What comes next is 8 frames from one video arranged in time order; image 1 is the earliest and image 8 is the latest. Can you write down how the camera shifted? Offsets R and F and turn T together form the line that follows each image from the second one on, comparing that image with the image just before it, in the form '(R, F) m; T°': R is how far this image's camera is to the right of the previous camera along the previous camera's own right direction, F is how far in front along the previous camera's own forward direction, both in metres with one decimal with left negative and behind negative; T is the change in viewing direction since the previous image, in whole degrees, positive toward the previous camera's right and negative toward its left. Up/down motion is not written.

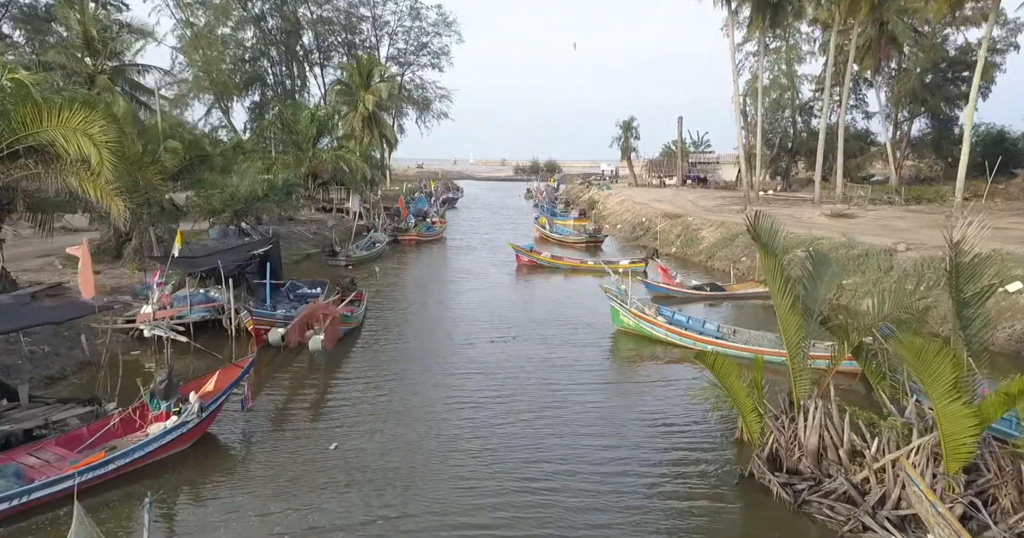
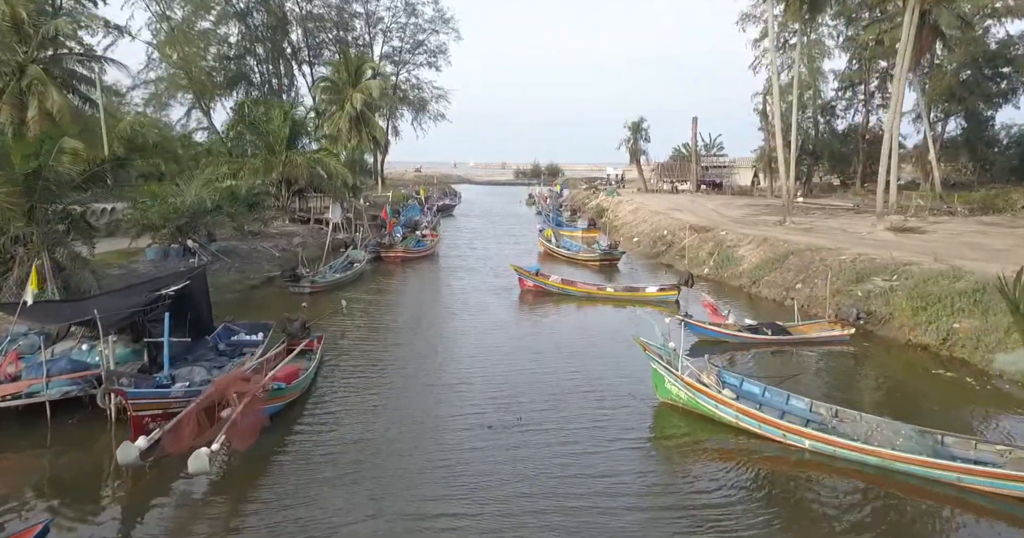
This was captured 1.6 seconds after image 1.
(-0.1, +5.4) m; 0°
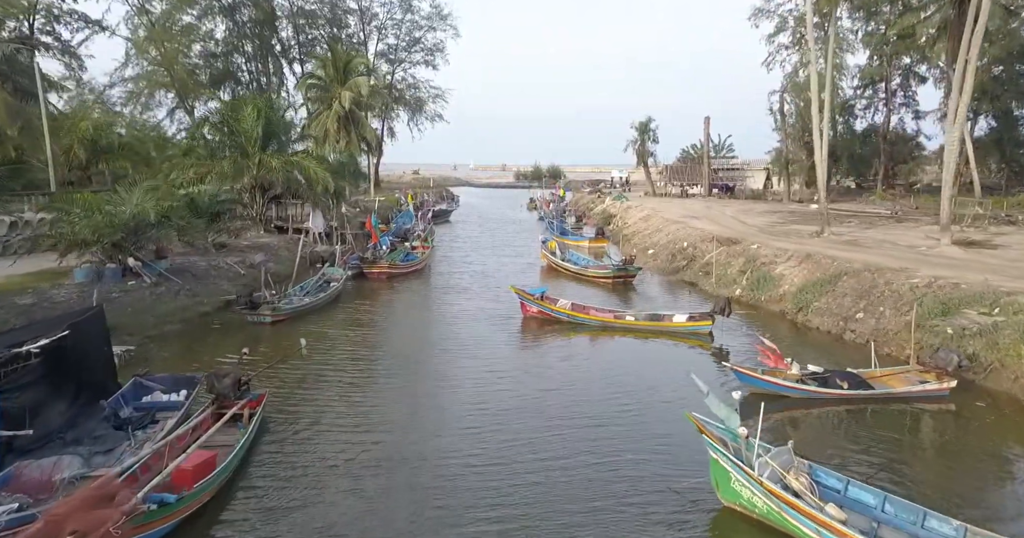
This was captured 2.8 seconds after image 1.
(0.0, +4.1) m; 0°
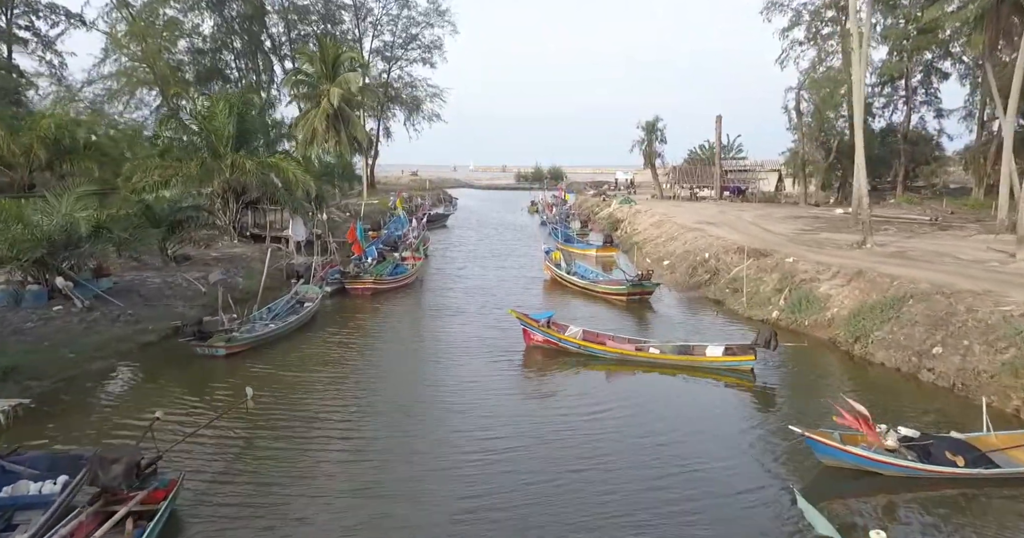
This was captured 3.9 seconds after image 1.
(0.0, +3.5) m; 0°
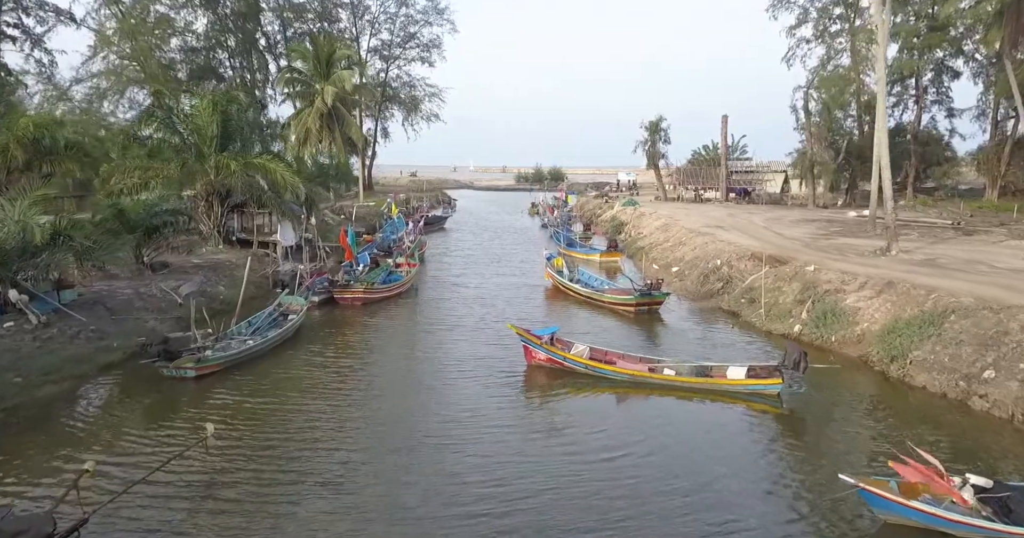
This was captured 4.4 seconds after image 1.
(0.0, +1.7) m; 0°
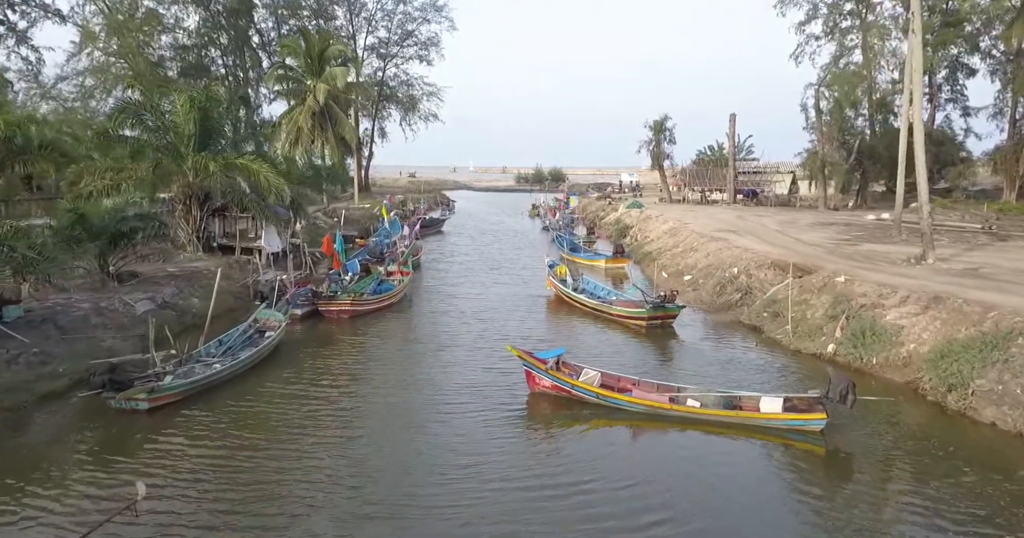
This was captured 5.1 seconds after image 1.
(0.0, +2.1) m; 0°
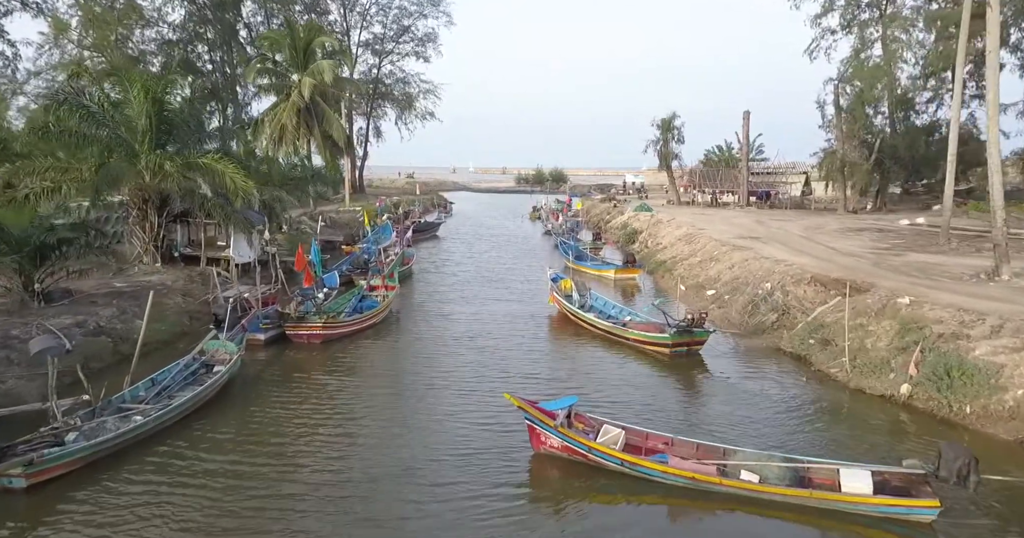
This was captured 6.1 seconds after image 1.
(0.0, +3.4) m; 0°
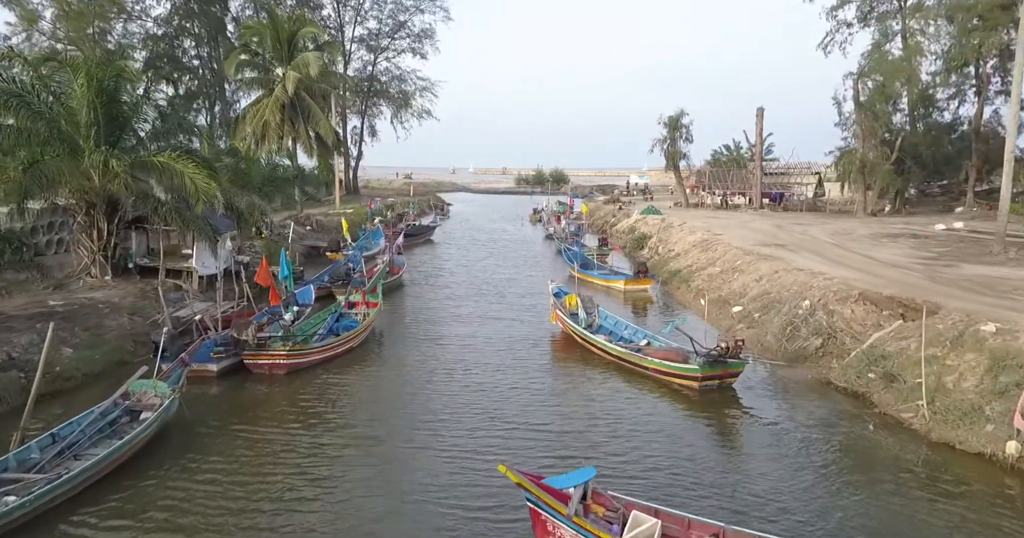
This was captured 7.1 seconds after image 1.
(0.0, +3.1) m; 0°
